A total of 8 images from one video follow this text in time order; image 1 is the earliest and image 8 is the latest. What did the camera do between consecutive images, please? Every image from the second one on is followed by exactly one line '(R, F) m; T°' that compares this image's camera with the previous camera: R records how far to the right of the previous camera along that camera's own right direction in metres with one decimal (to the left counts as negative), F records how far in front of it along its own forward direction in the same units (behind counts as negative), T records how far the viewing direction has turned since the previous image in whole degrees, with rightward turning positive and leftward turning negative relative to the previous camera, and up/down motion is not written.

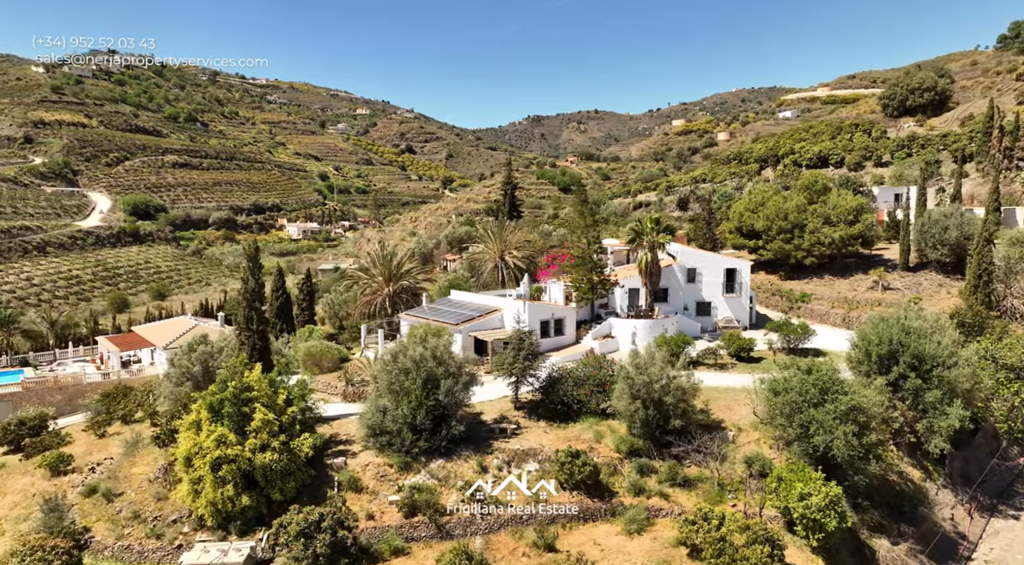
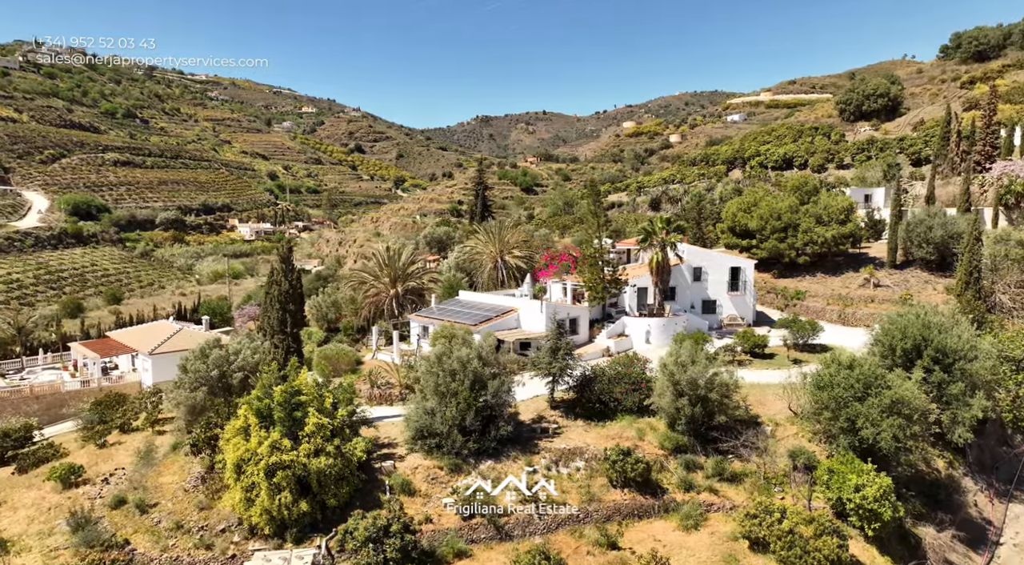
(-2.9, +0.1) m; +4°
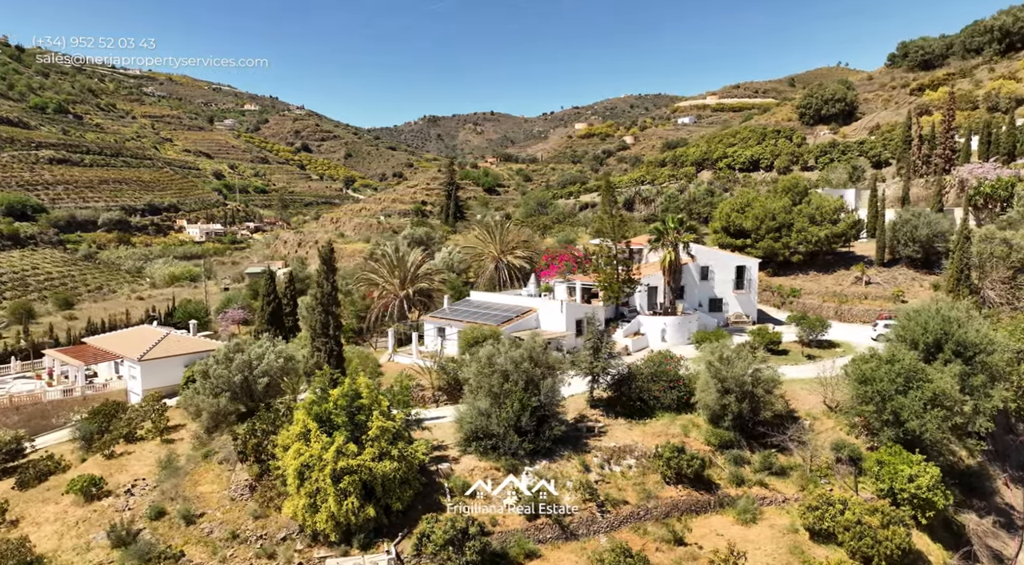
(-3.0, +0.1) m; +4°
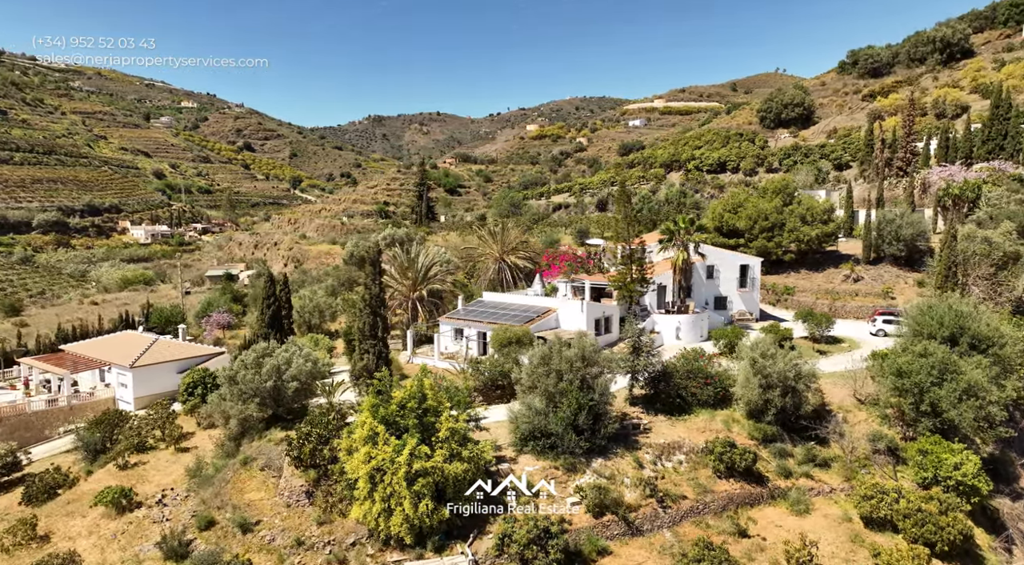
(-3.1, +0.1) m; +4°
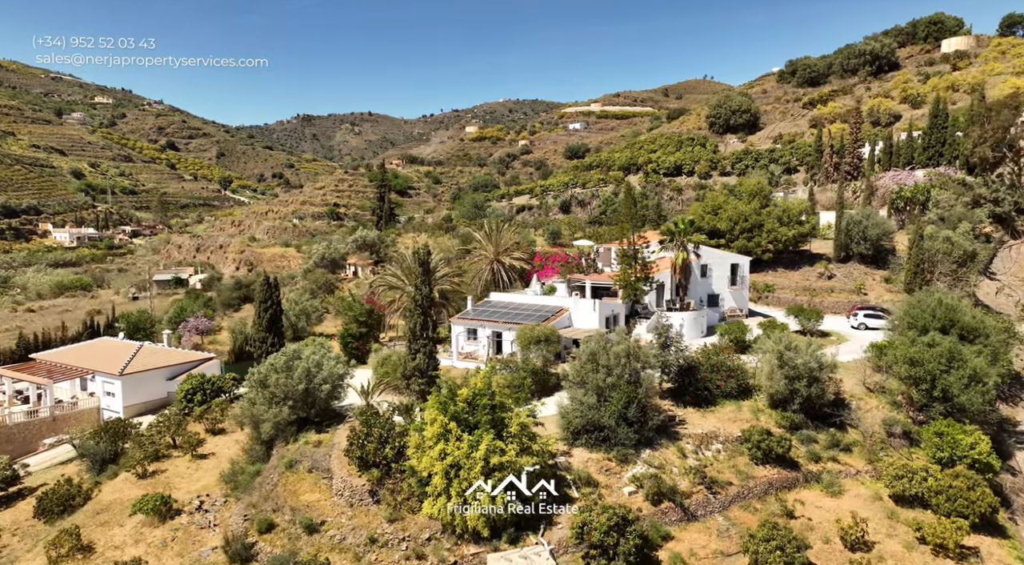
(-3.5, -0.4) m; +5°
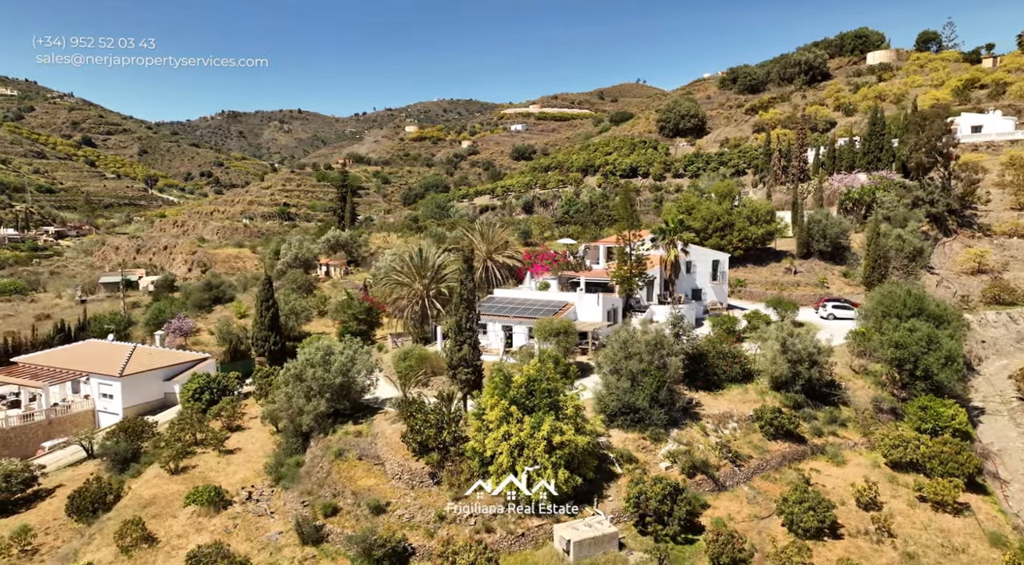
(-3.4, -1.3) m; +5°
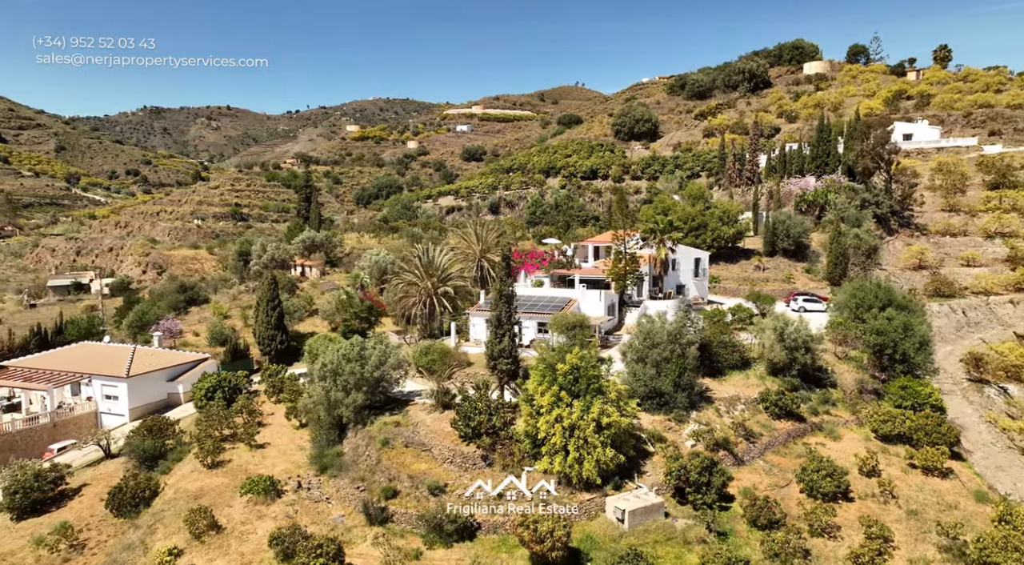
(-3.4, -1.5) m; +5°
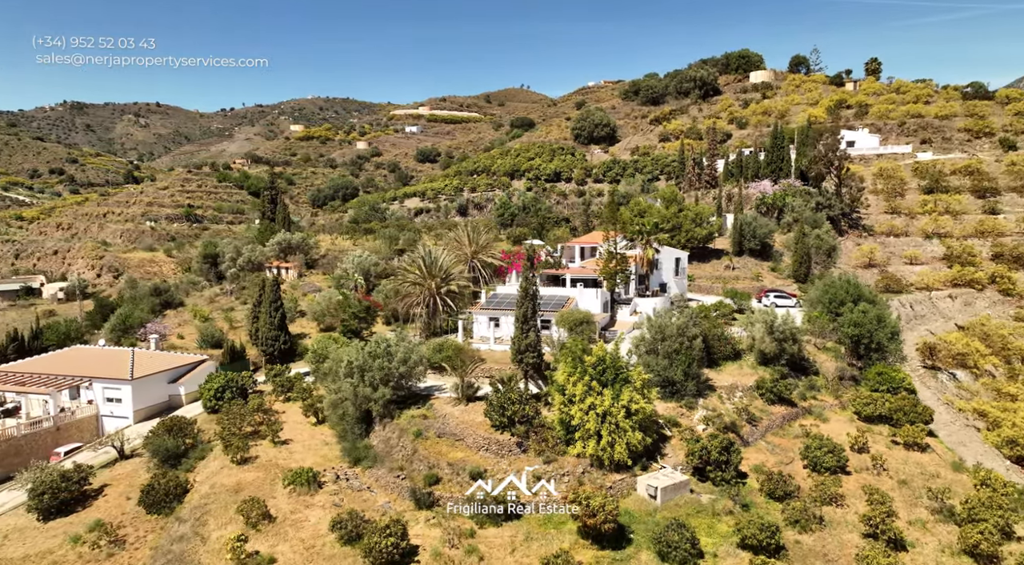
(-3.0, -1.4) m; +5°
